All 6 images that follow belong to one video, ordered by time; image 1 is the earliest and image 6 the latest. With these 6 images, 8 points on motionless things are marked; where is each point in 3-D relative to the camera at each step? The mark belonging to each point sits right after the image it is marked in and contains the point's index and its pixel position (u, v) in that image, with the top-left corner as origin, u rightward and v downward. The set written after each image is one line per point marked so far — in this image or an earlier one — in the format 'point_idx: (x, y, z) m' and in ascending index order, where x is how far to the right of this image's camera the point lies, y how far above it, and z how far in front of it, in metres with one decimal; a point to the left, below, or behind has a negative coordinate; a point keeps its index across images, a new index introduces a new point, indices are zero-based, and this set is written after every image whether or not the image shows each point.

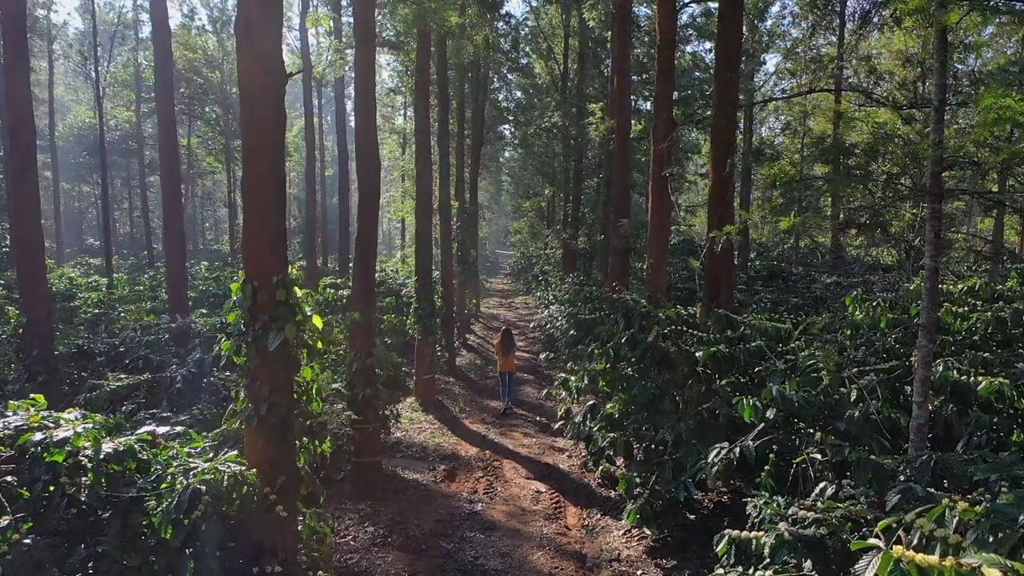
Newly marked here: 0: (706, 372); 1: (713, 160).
0: (+1.8, -0.8, +6.0) m
1: (+2.4, +1.5, +7.4) m
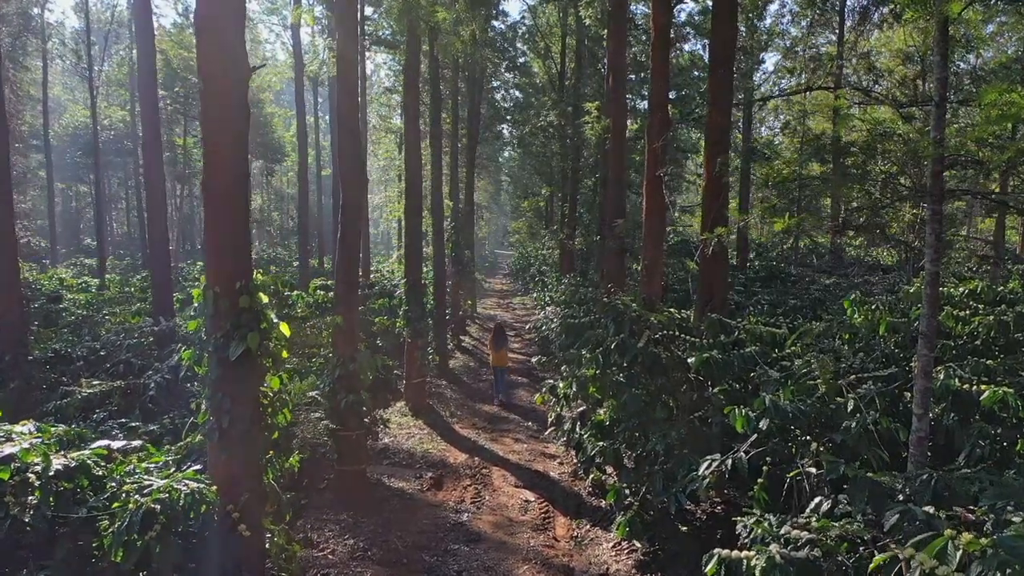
0: (+1.7, -0.9, +5.8) m
1: (+2.3, +1.5, +7.2) m
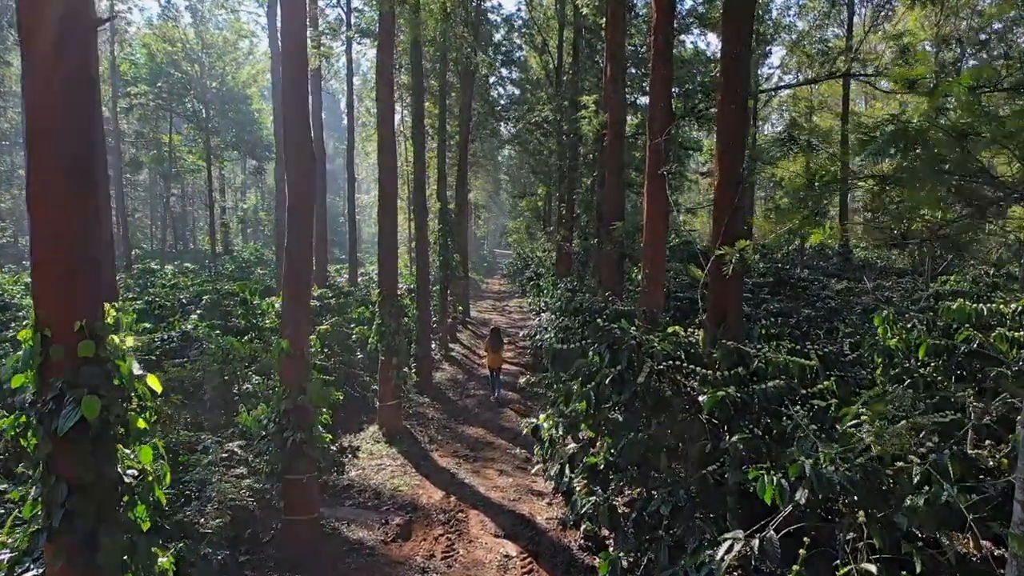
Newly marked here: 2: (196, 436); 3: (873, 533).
0: (+1.5, -1.0, +4.7) m
1: (+2.1, +1.3, +6.2) m
2: (-3.4, -1.6, +6.7) m
3: (+1.9, -1.3, +3.3) m
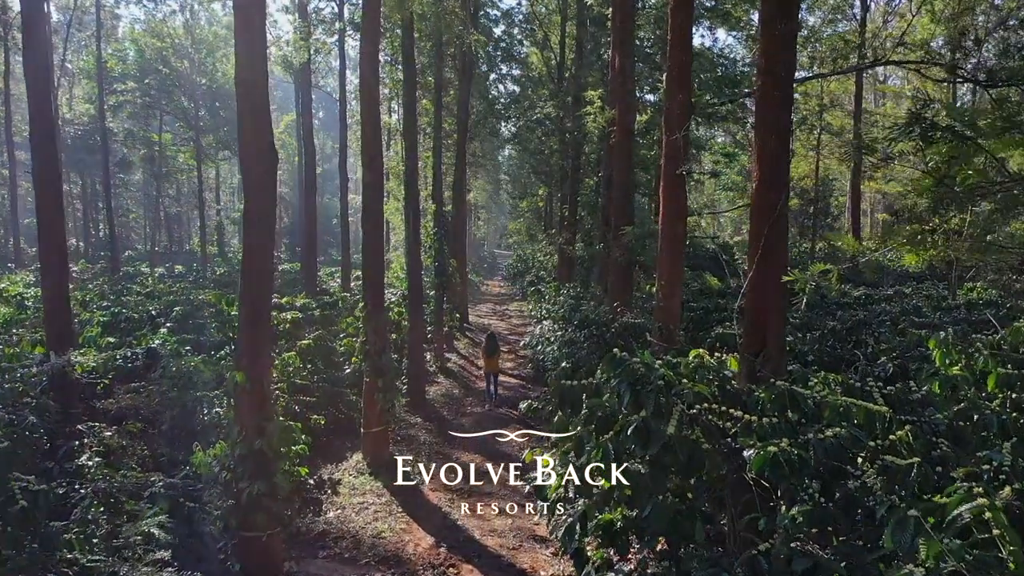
0: (+1.5, -1.2, +3.8) m
1: (+2.1, +1.1, +5.3) m
2: (-3.4, -1.7, +5.8) m
3: (+1.9, -1.5, +2.4) m
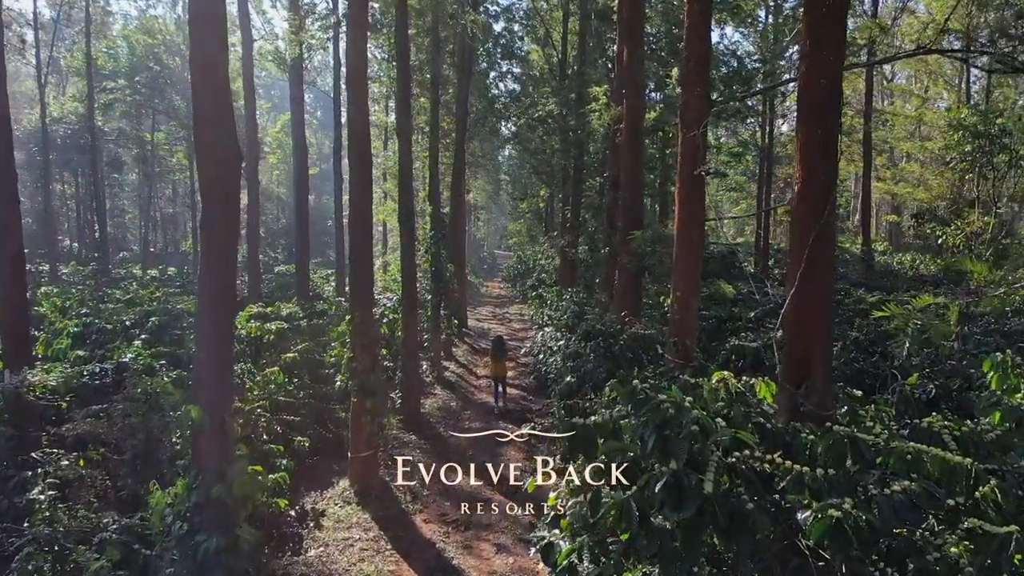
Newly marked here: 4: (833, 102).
0: (+1.5, -1.3, +3.1) m
1: (+2.1, +1.0, +4.6) m
2: (-3.4, -1.9, +5.1) m
3: (+1.9, -1.6, +1.7) m
4: (+2.2, +1.3, +4.5) m
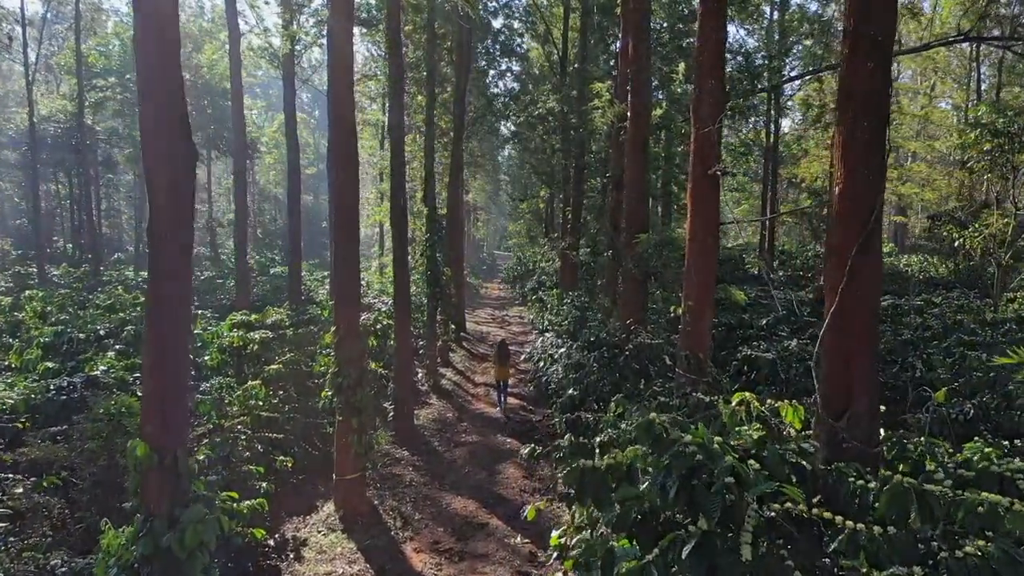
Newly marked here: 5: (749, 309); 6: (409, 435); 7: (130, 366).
0: (+1.5, -1.4, +2.6) m
1: (+2.1, +0.9, +4.0) m
2: (-3.4, -2.0, +4.6) m
3: (+1.9, -1.7, +1.1) m
4: (+2.2, +1.2, +3.9) m
5: (+4.1, -0.4, +10.8) m
6: (-1.6, -2.3, +9.8) m
7: (-4.8, -1.0, +8.0) m
